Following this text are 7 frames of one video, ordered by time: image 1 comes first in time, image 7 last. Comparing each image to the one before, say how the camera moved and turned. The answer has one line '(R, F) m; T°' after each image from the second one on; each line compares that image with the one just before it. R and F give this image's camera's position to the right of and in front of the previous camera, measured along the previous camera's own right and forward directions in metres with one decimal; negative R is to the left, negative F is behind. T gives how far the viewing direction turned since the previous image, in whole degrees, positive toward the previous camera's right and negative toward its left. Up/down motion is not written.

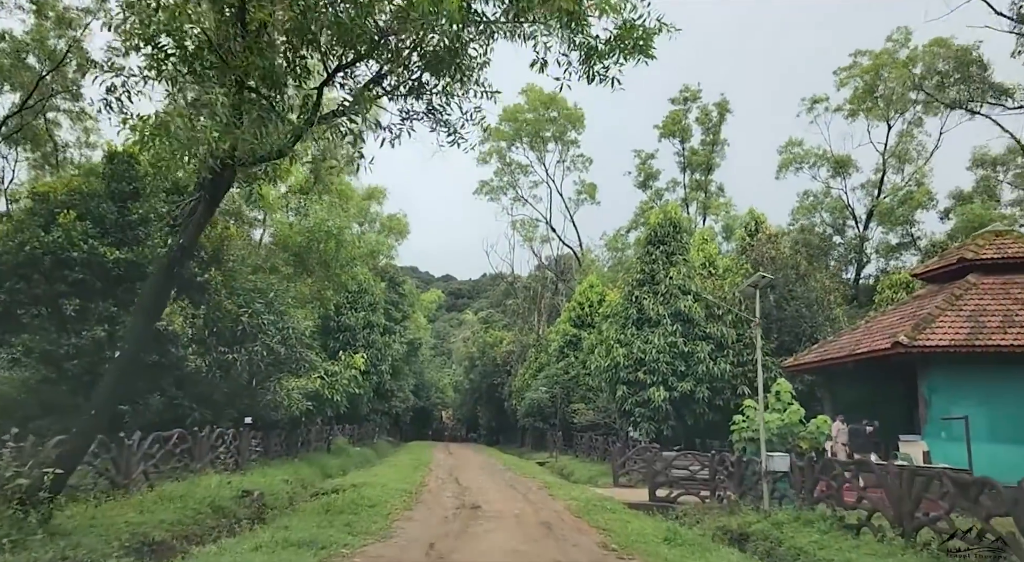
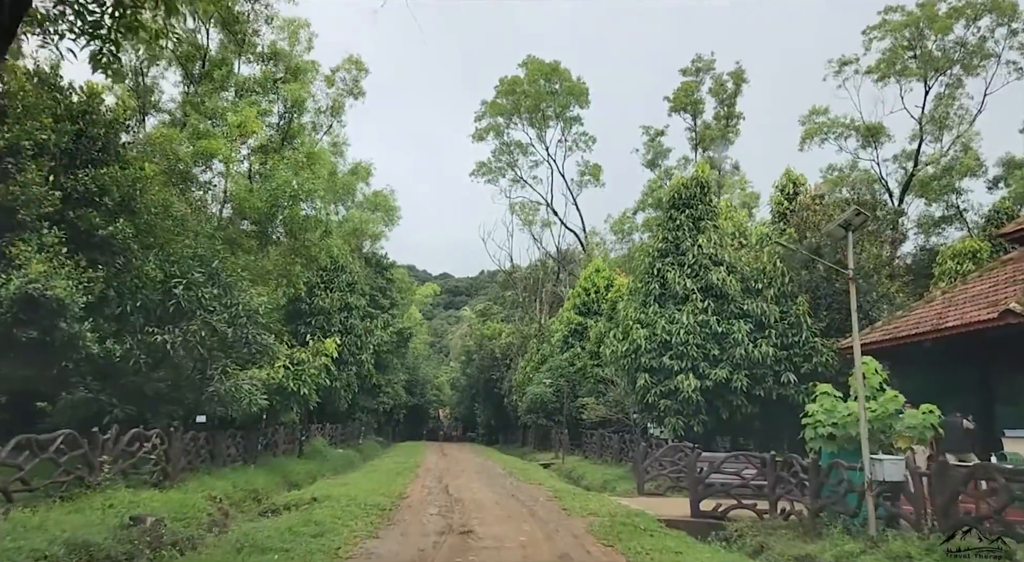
(0.0, +3.3) m; 0°
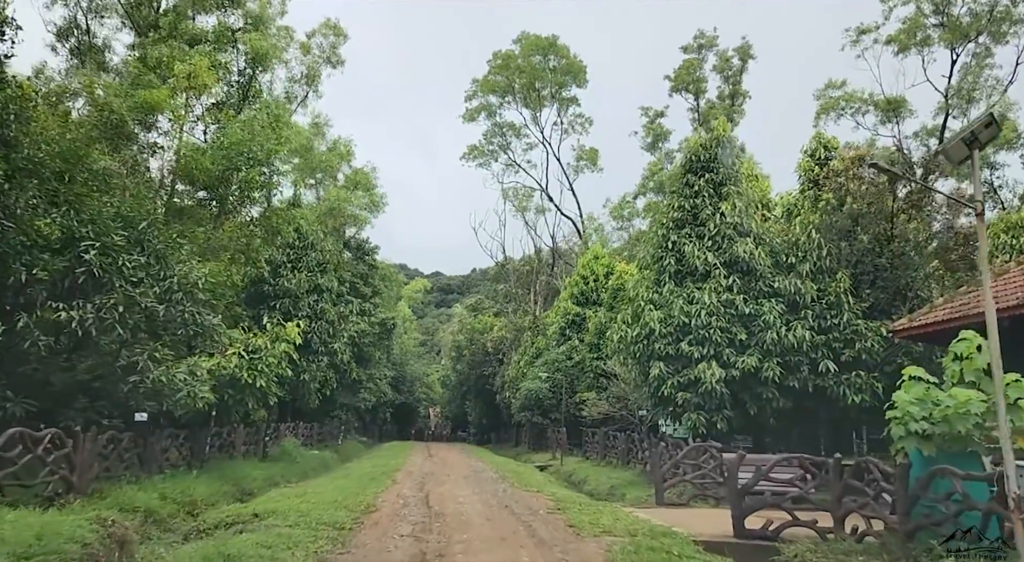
(0.0, +2.5) m; +1°
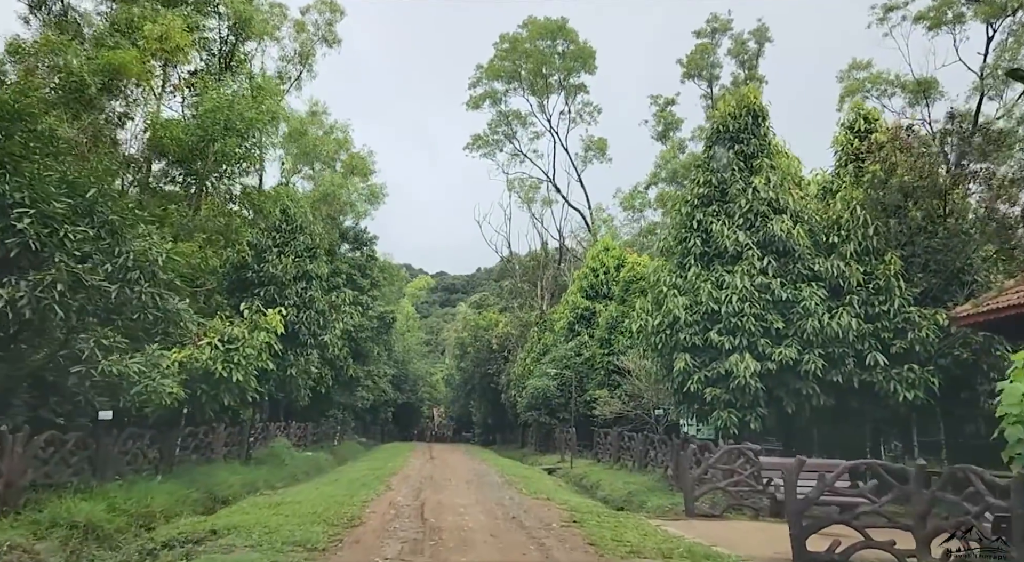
(0.0, +1.6) m; 0°
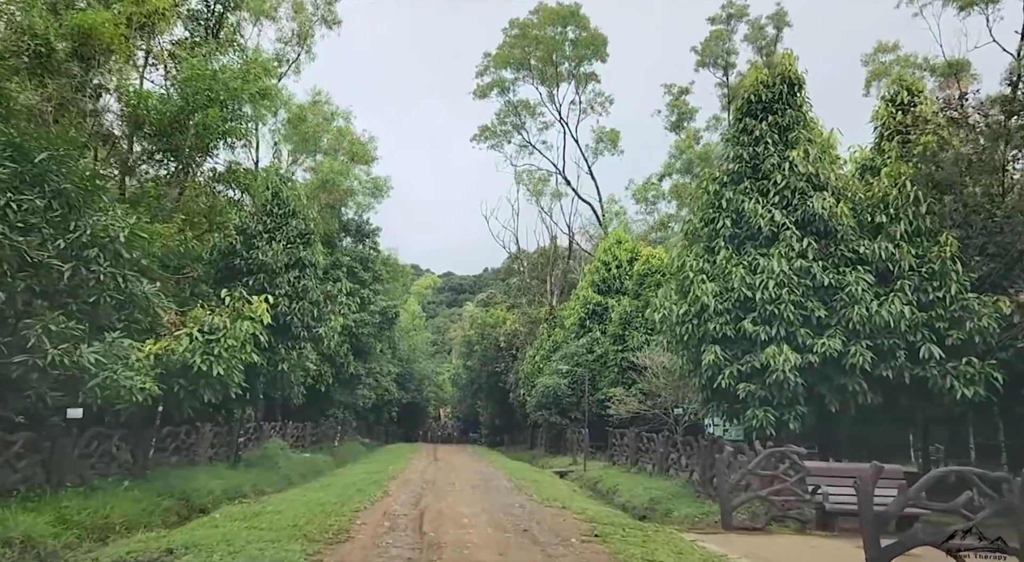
(-0.1, +1.3) m; -1°
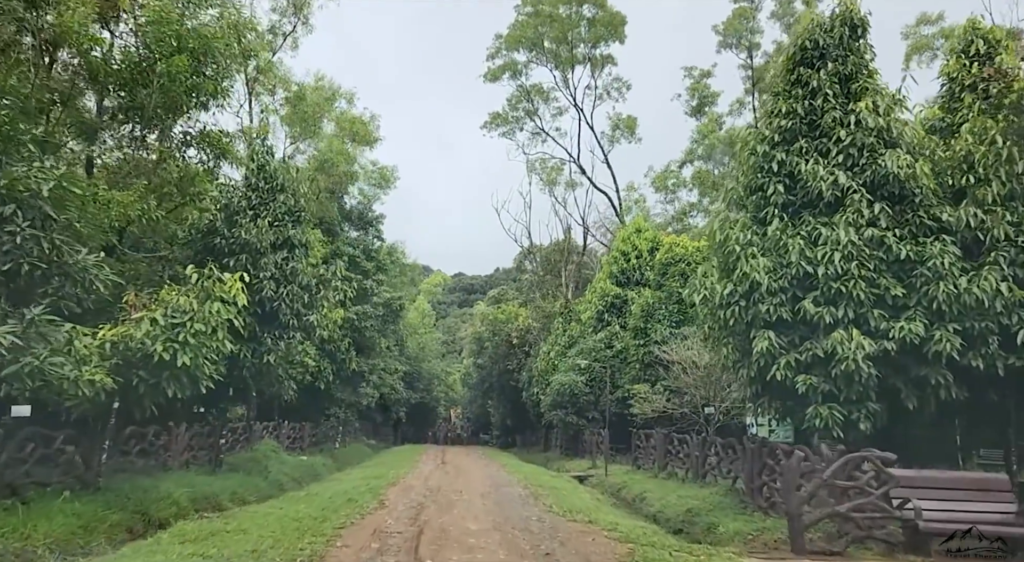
(-0.1, +1.8) m; -1°
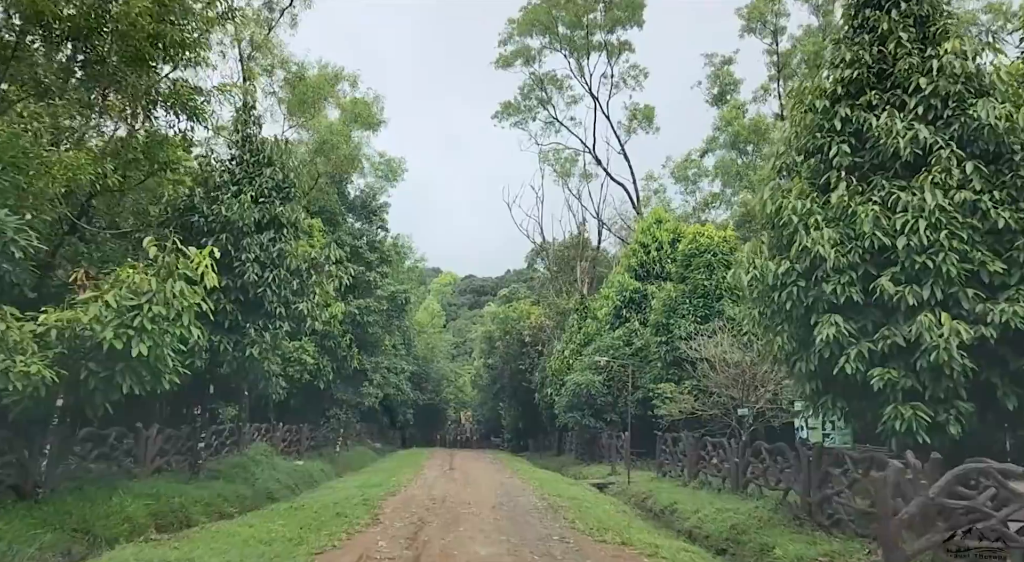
(-0.1, +1.6) m; -1°
